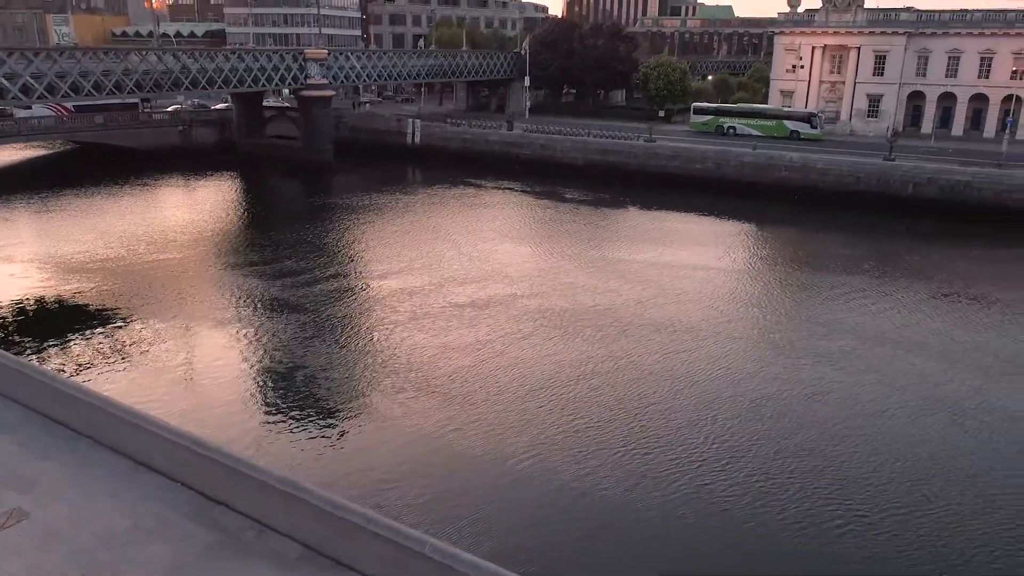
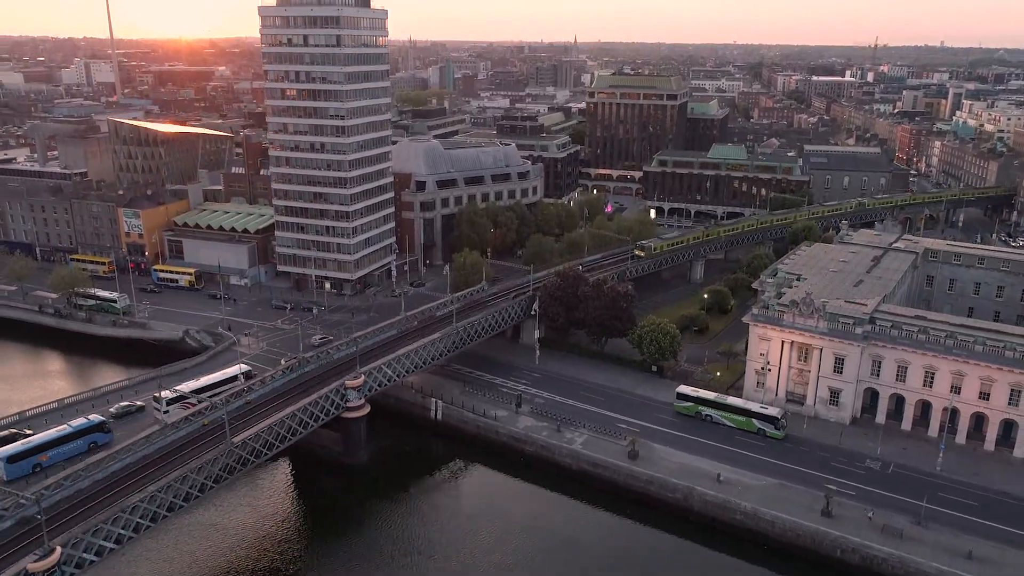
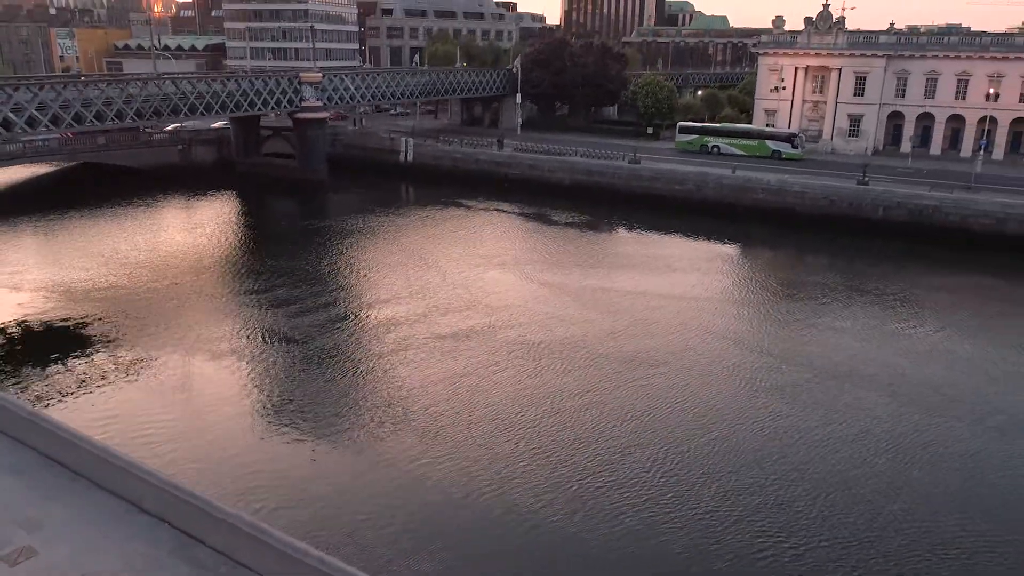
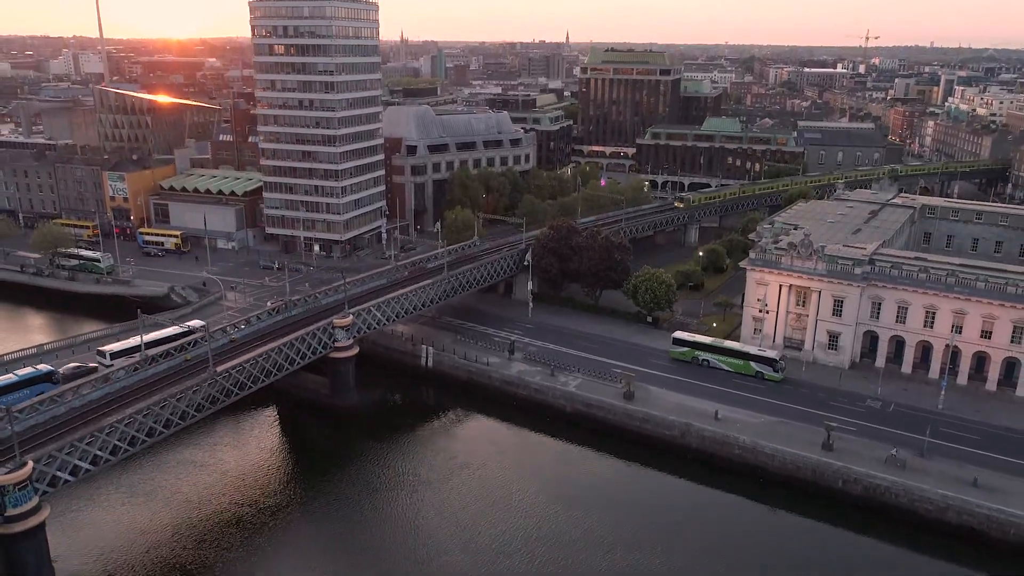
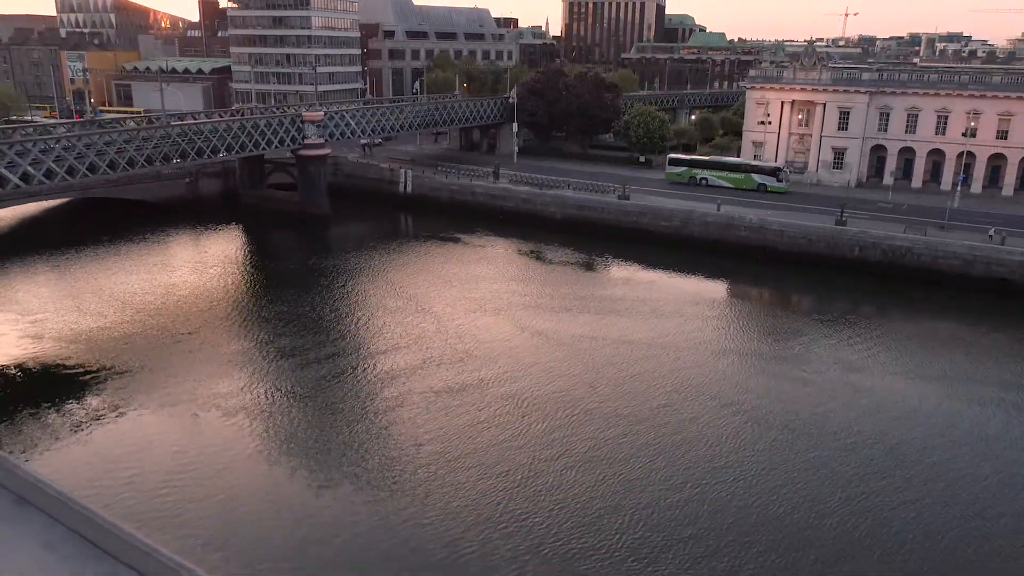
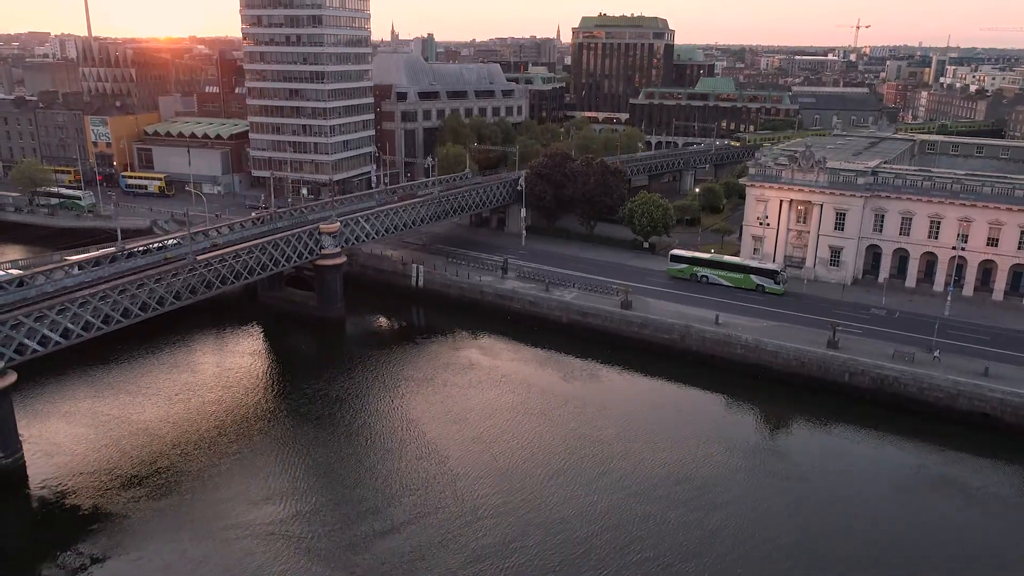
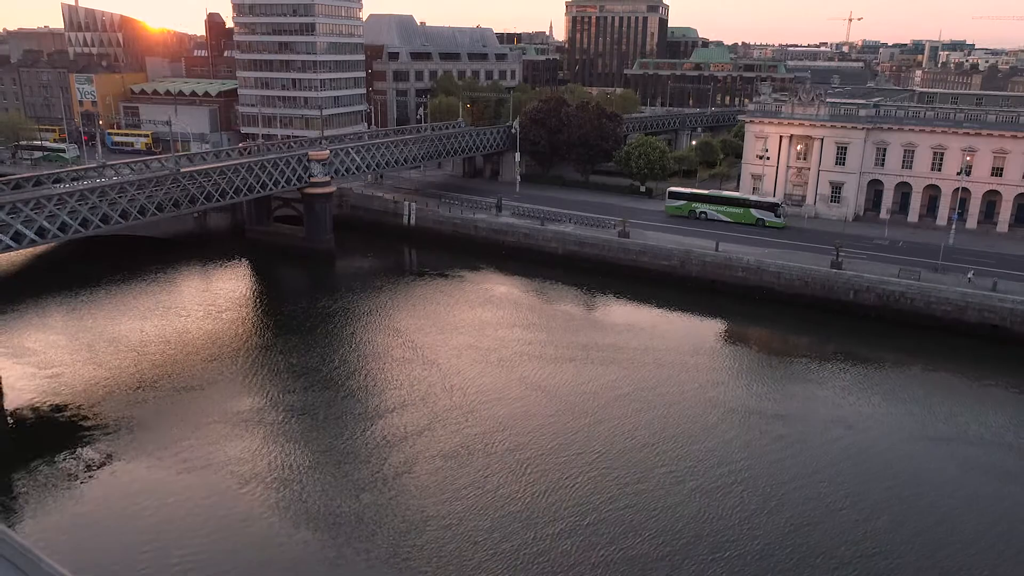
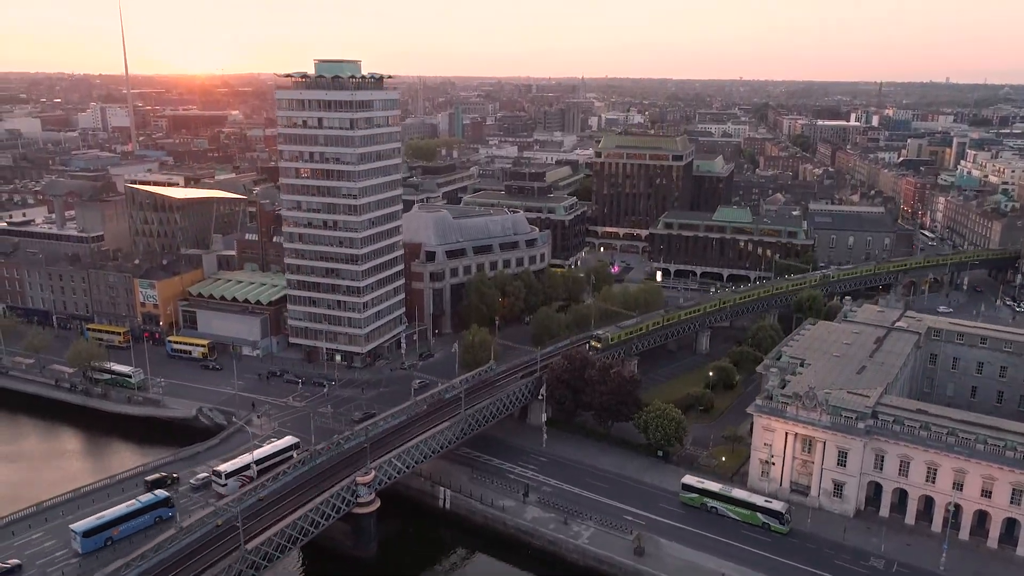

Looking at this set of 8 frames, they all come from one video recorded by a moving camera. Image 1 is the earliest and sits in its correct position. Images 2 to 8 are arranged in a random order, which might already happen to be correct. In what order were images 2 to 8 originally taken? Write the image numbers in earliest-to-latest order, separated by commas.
3, 5, 7, 6, 4, 2, 8
